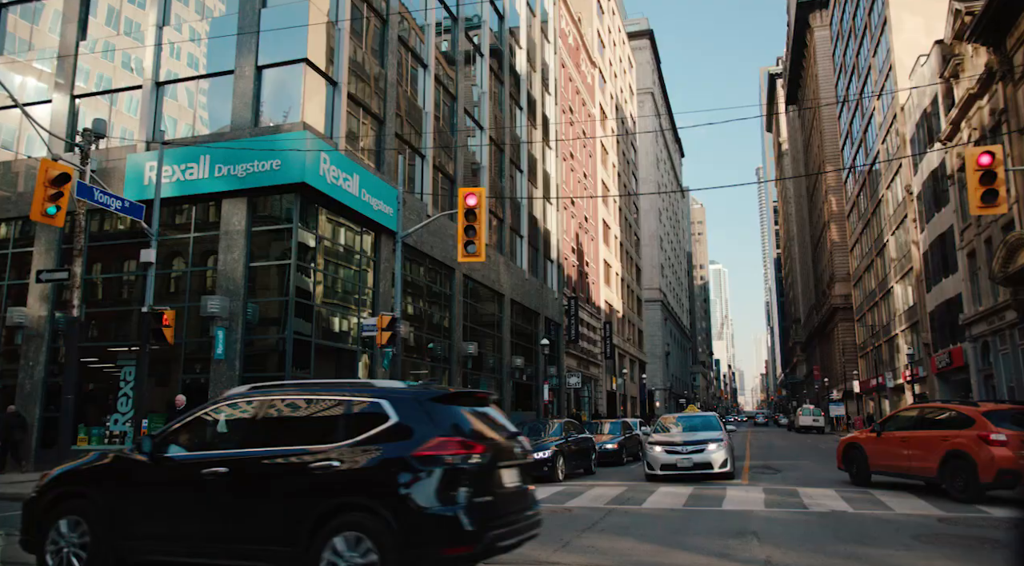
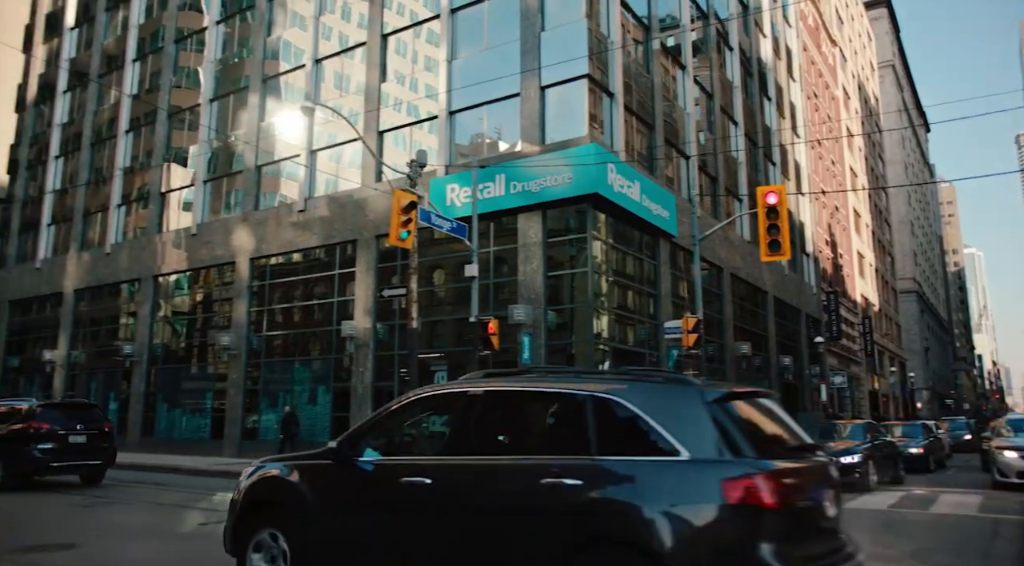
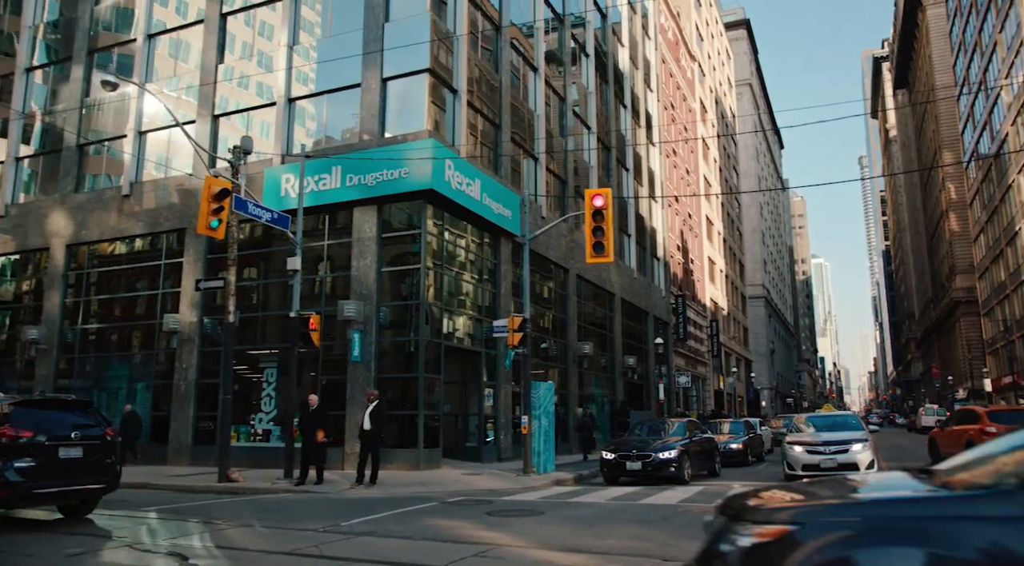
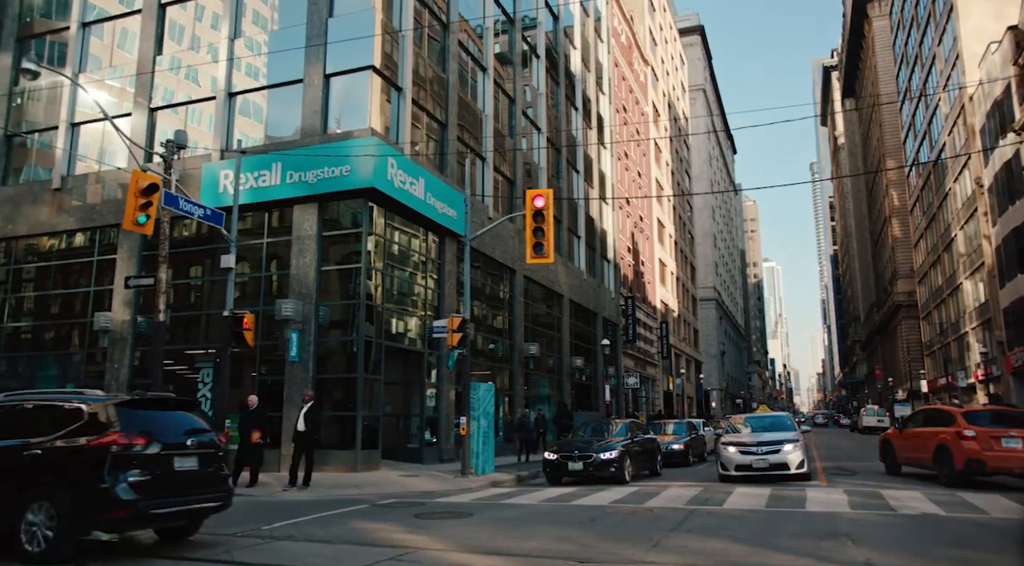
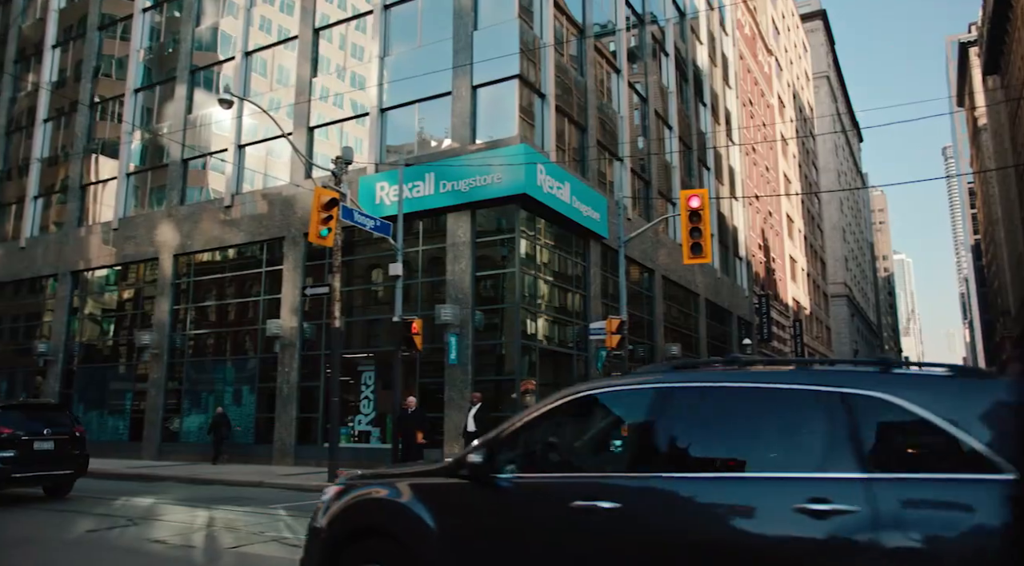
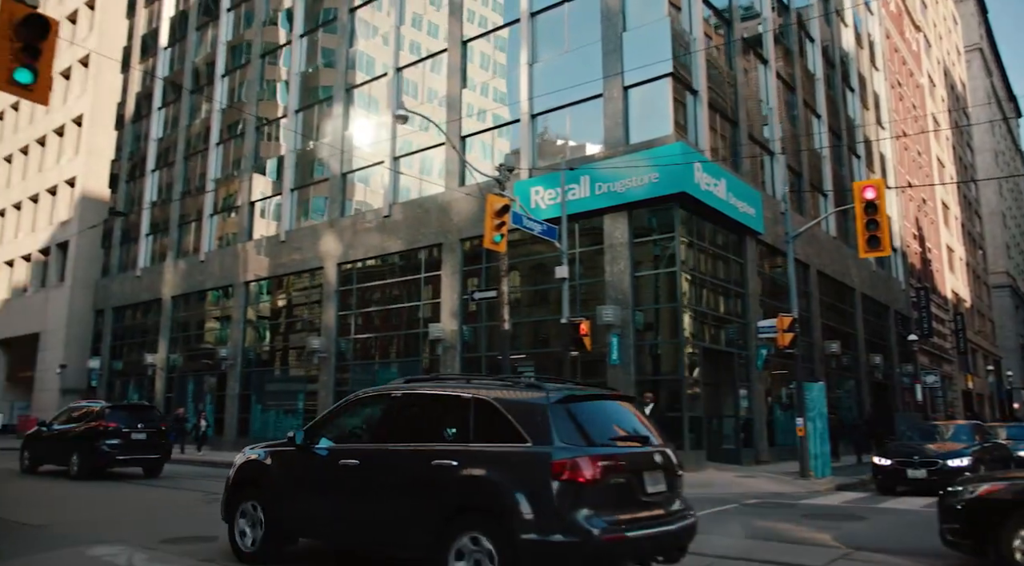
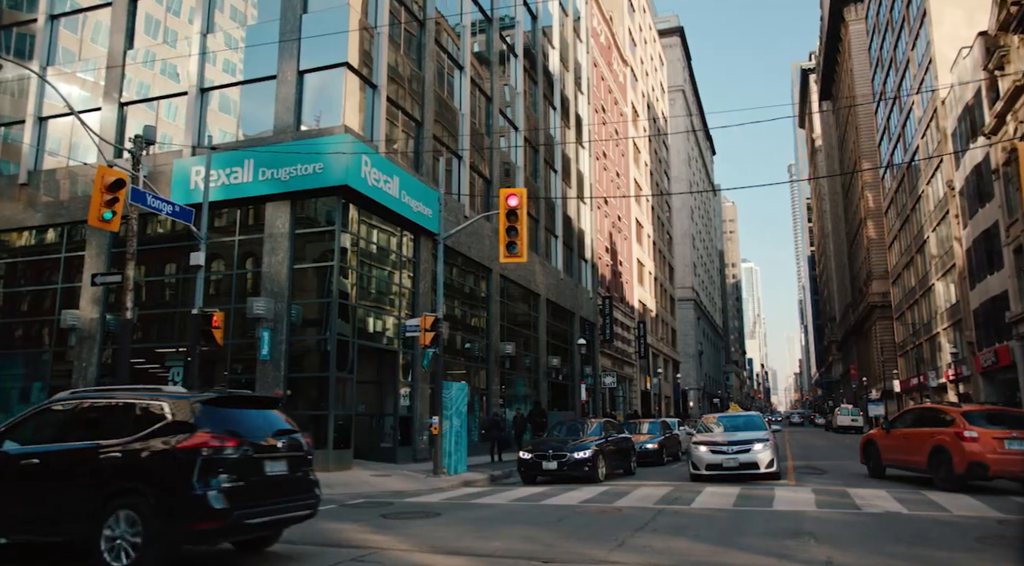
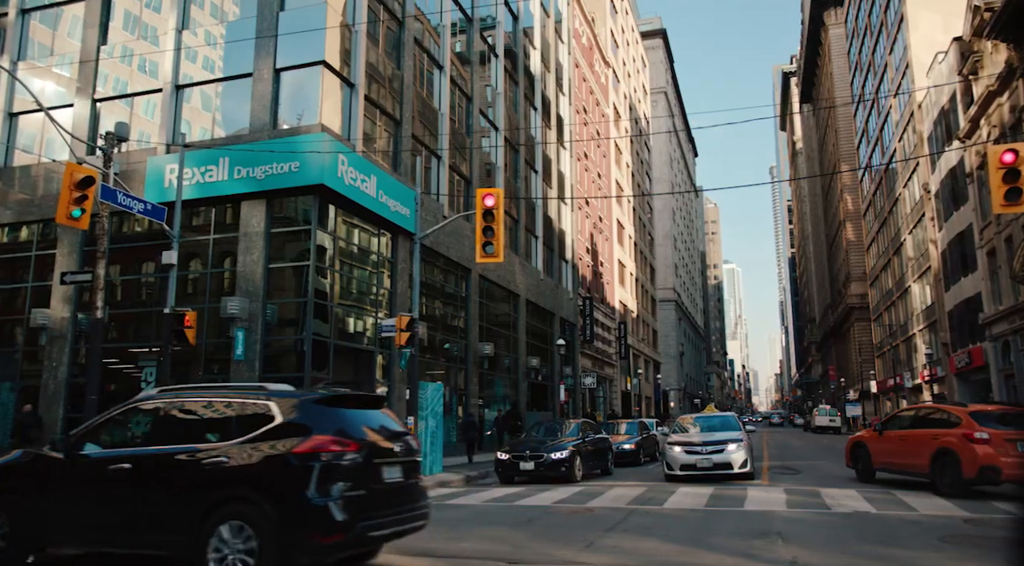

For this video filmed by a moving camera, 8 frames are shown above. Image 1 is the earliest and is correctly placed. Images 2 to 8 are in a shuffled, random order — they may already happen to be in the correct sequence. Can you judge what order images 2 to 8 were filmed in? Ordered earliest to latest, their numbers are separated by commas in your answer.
8, 7, 4, 3, 5, 2, 6
